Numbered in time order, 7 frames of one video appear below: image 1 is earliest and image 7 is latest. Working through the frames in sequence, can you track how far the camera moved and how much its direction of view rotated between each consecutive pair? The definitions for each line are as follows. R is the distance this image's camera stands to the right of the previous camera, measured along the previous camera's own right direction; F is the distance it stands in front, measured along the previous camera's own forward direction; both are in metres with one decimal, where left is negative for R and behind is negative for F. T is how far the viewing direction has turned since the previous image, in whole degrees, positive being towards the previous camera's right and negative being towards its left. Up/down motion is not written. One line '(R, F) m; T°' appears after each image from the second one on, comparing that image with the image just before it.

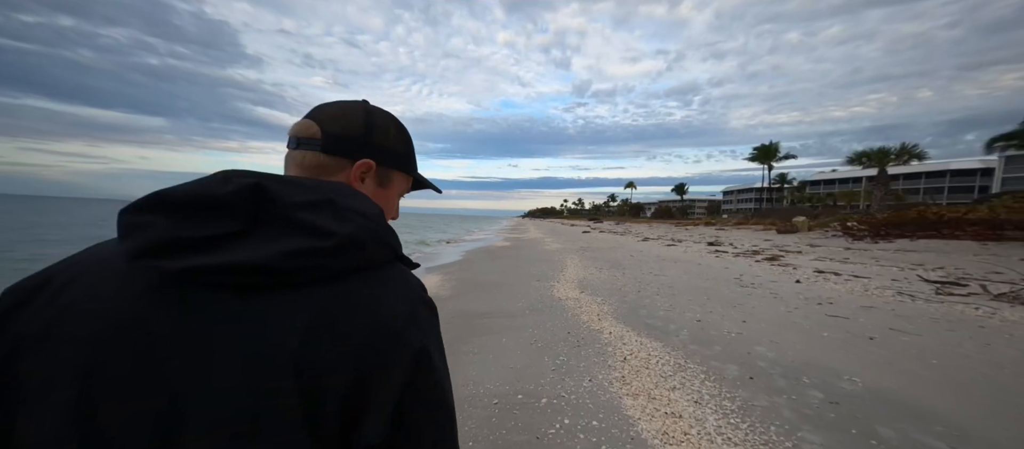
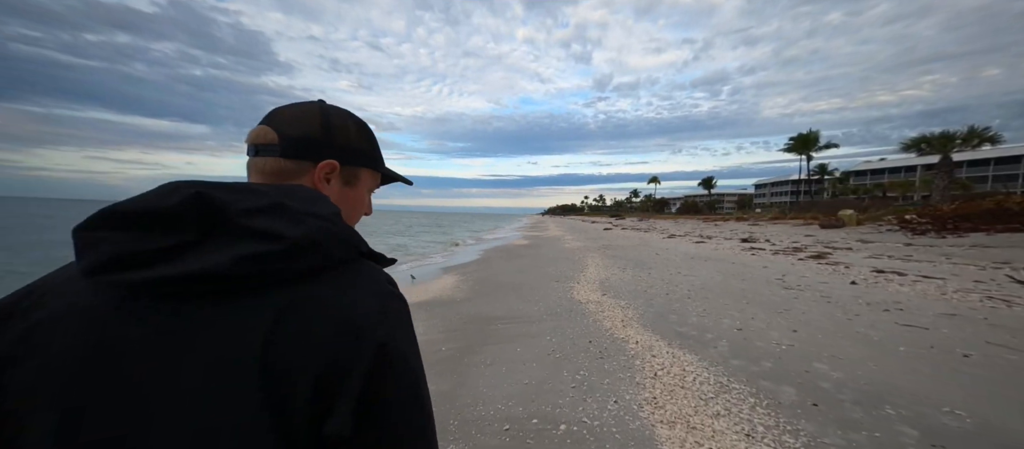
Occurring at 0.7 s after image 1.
(+0.1, +0.4) m; -3°
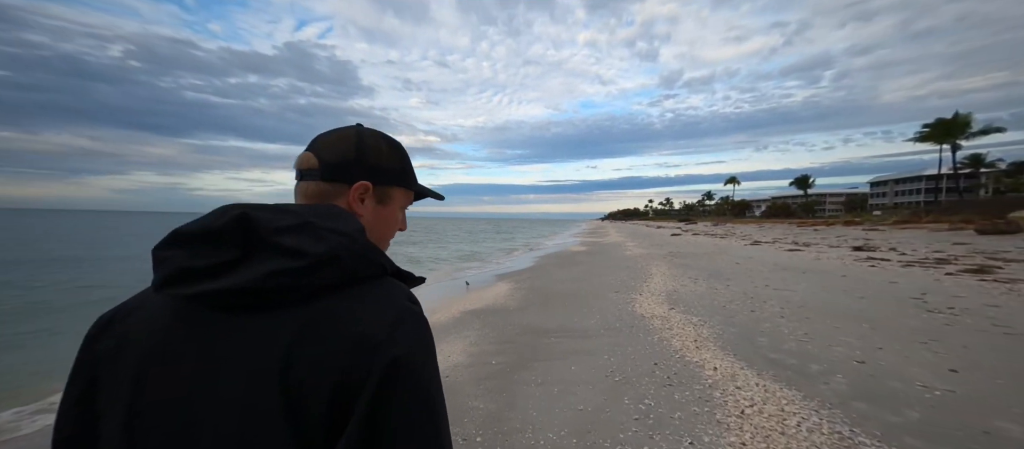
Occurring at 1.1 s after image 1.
(+0.1, +0.4) m; -10°
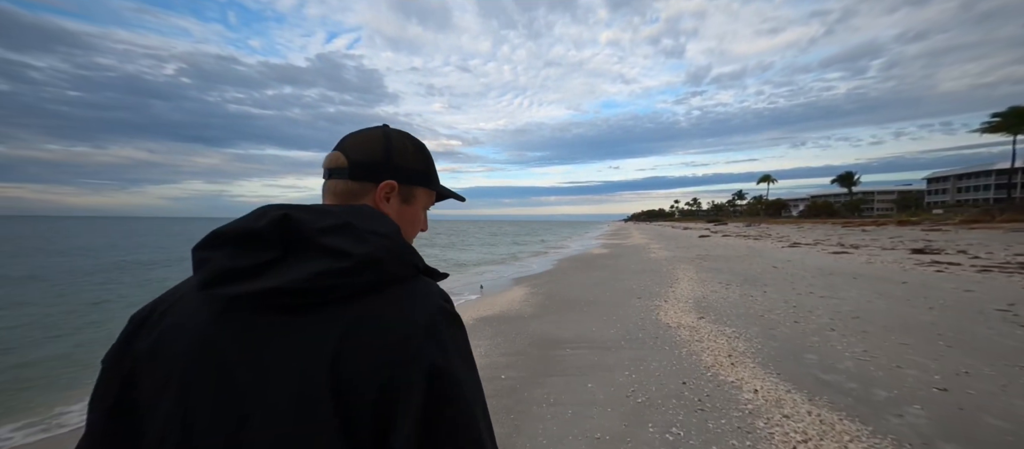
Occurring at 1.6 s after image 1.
(+0.2, +0.4) m; -4°
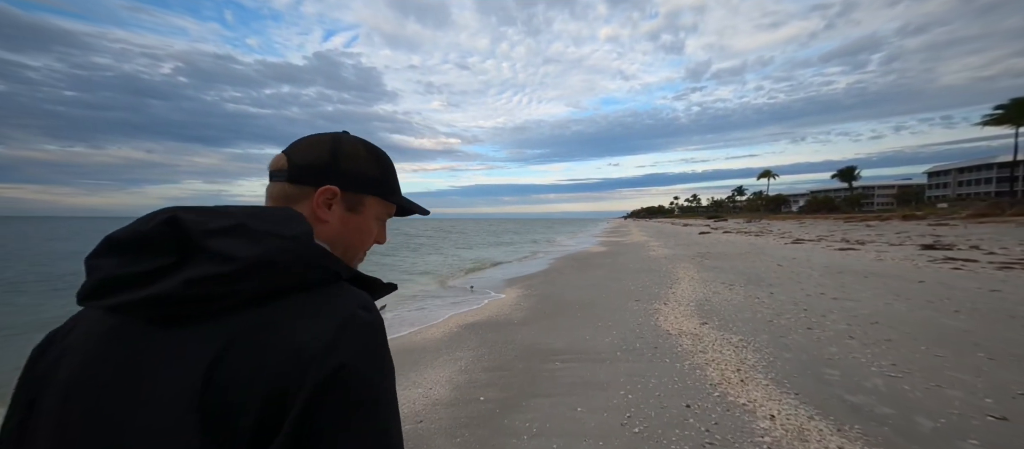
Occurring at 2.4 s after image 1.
(+0.2, +0.5) m; 0°
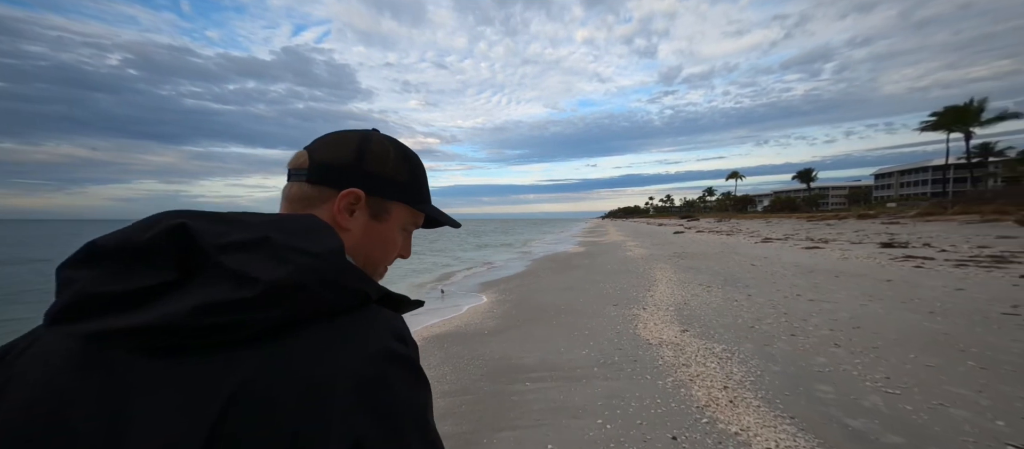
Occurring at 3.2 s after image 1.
(+0.2, +0.5) m; +4°
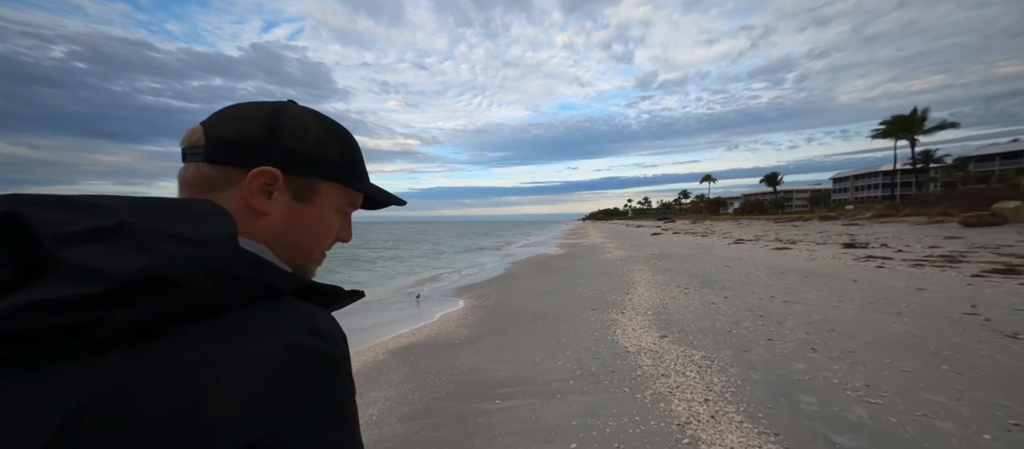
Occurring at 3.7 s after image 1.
(+0.1, +0.3) m; +3°
